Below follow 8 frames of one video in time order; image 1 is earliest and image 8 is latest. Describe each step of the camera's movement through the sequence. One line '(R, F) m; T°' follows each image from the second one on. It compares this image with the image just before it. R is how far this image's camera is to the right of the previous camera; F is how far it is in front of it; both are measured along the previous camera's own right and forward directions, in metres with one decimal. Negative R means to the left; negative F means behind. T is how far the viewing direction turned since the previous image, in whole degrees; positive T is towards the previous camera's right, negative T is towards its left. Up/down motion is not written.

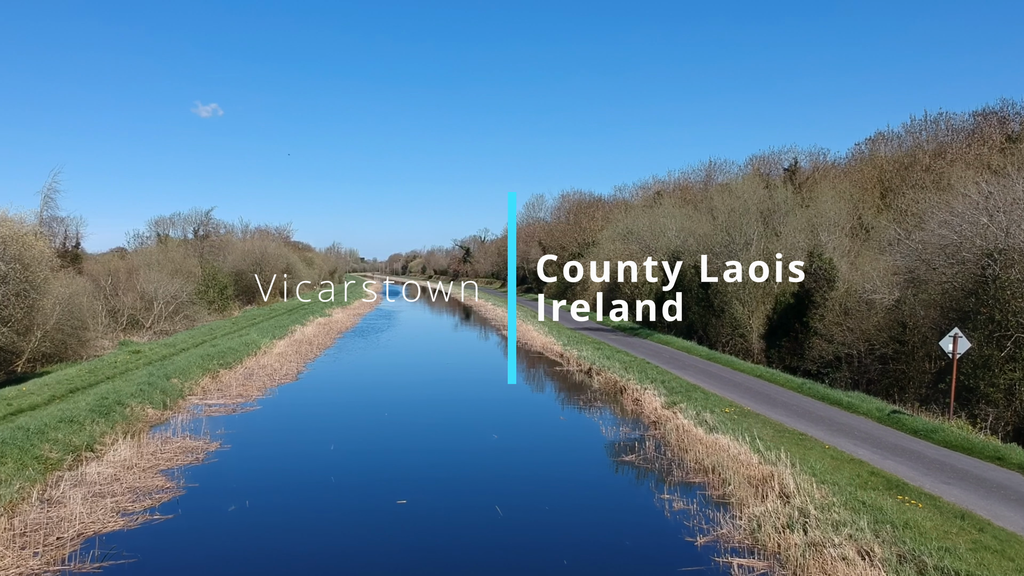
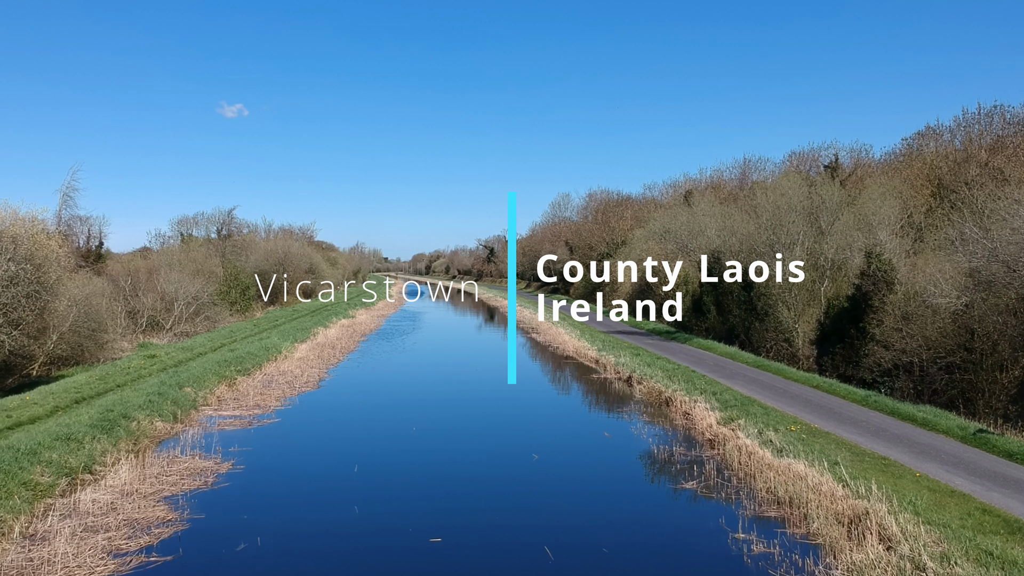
(-0.3, +1.2) m; -2°
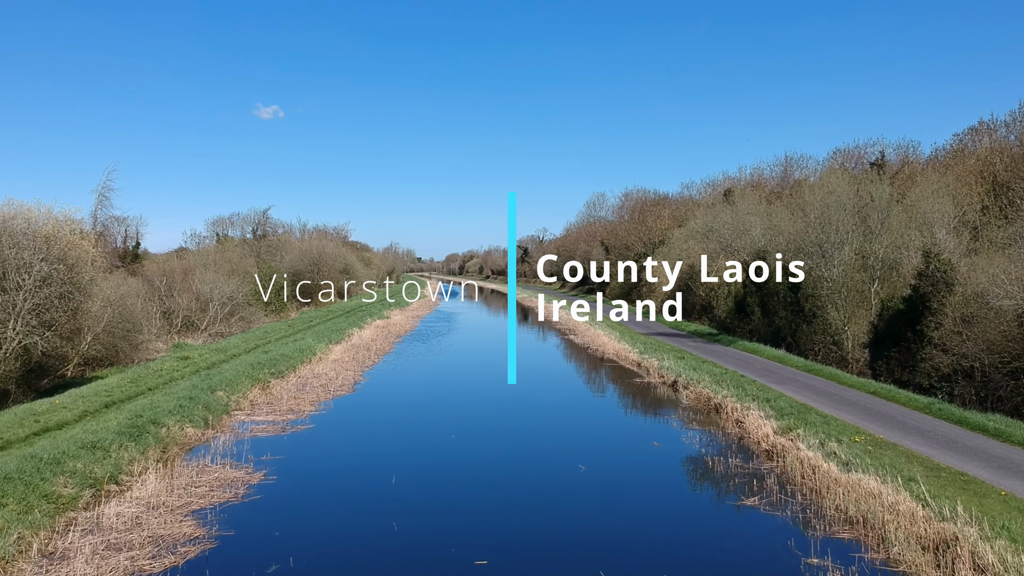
(-0.2, +0.6) m; -3°
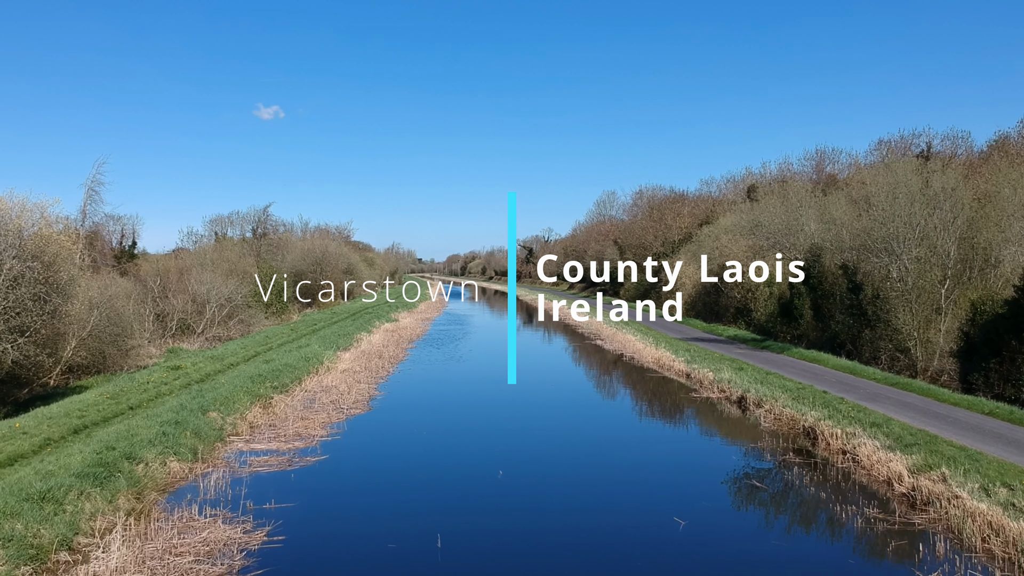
(-1.0, +2.2) m; 0°
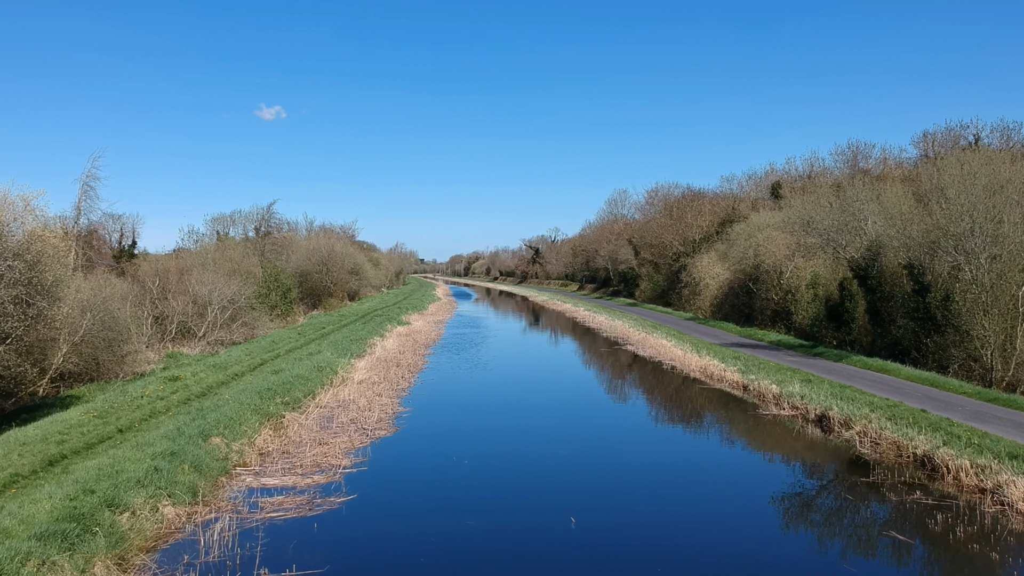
(-0.9, +1.8) m; 0°
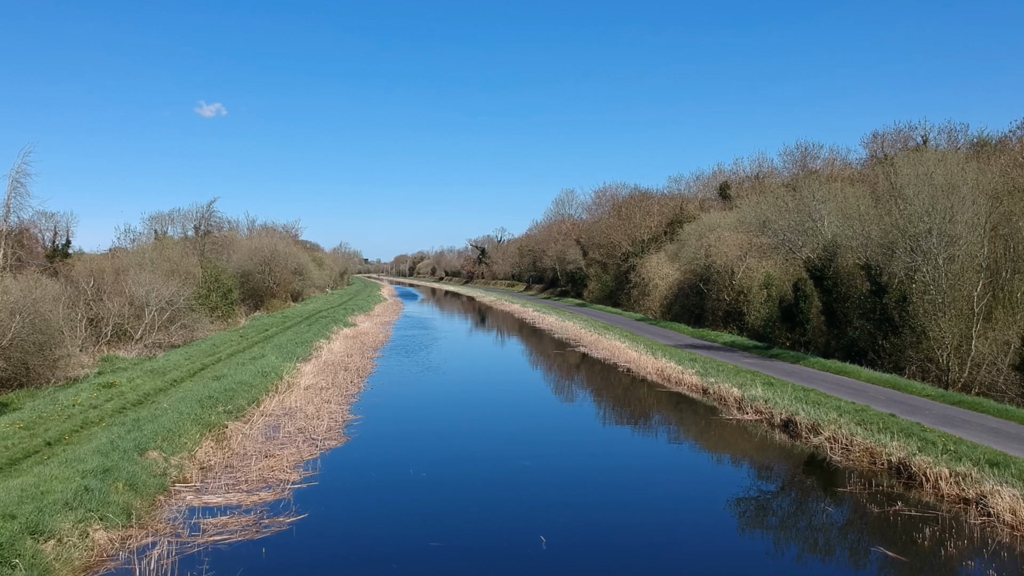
(-0.2, +0.3) m; +5°
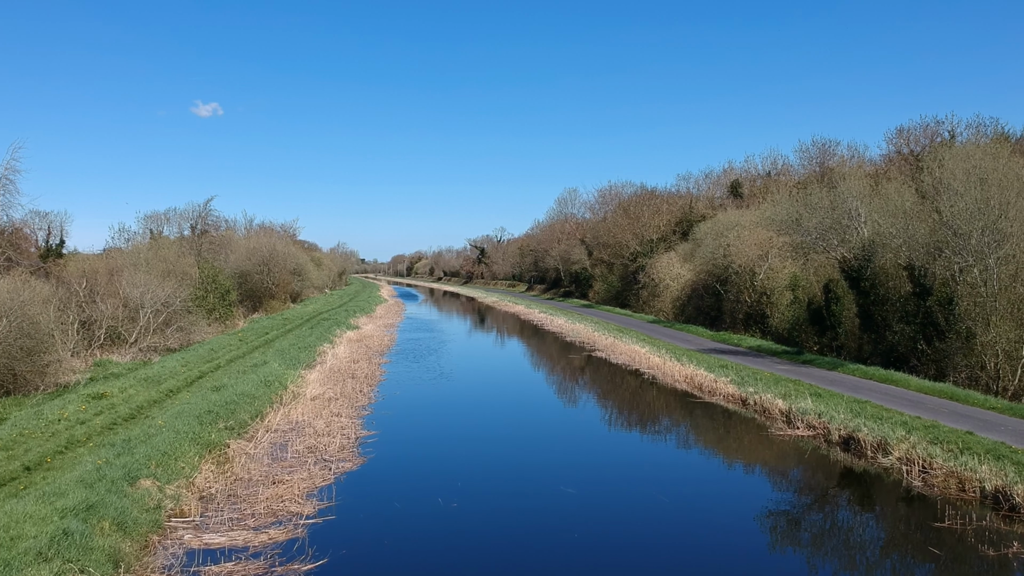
(-0.6, +1.1) m; 0°
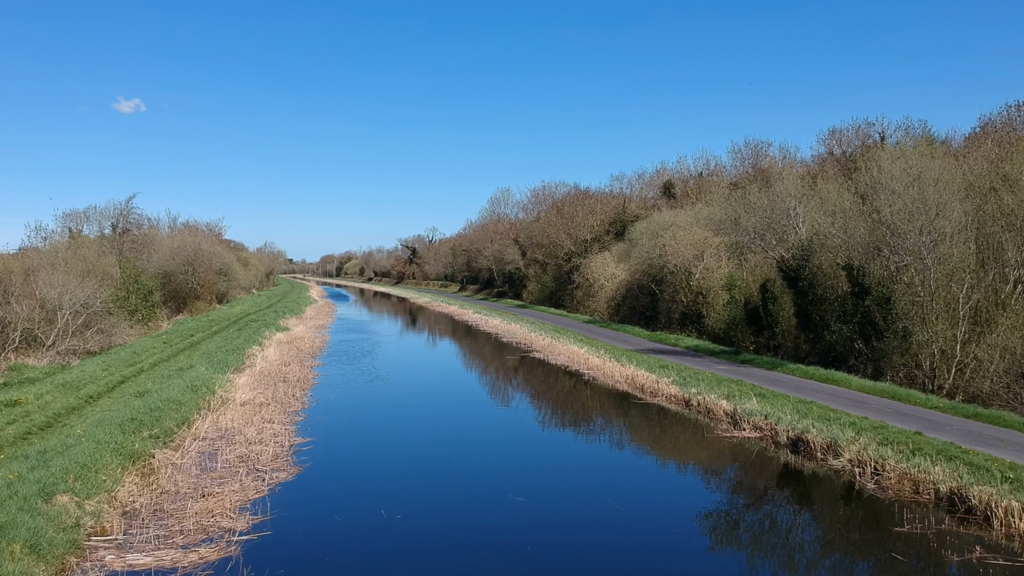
(-0.2, +0.1) m; +7°
